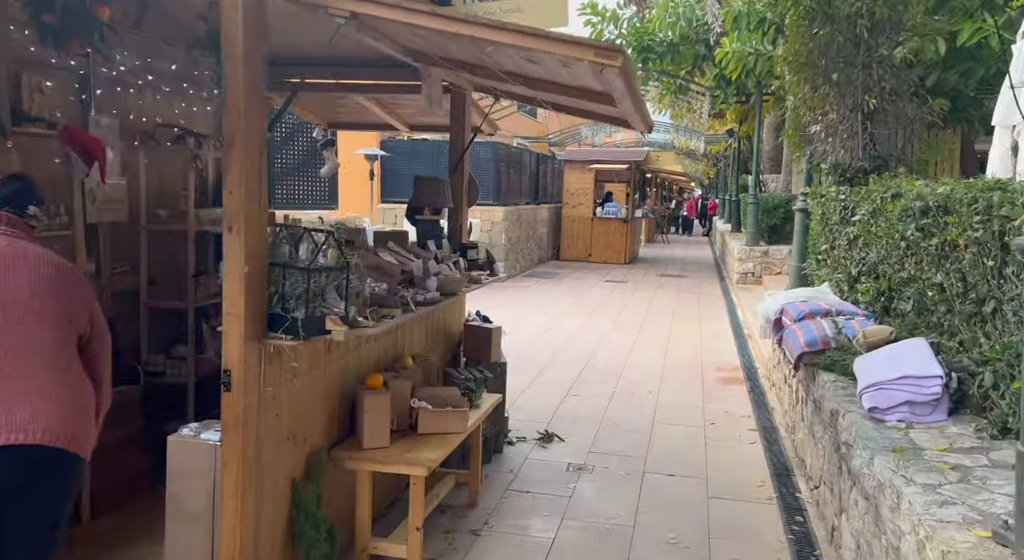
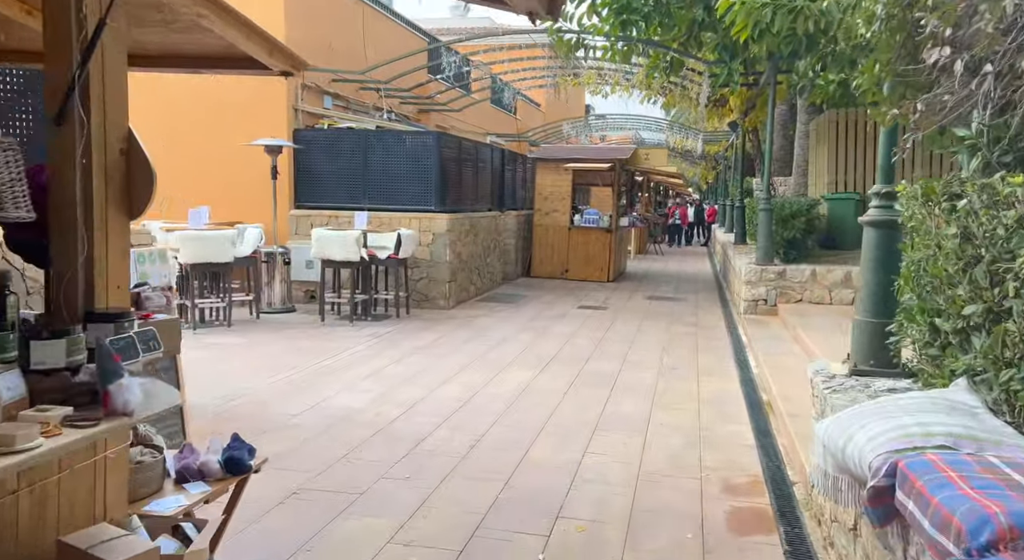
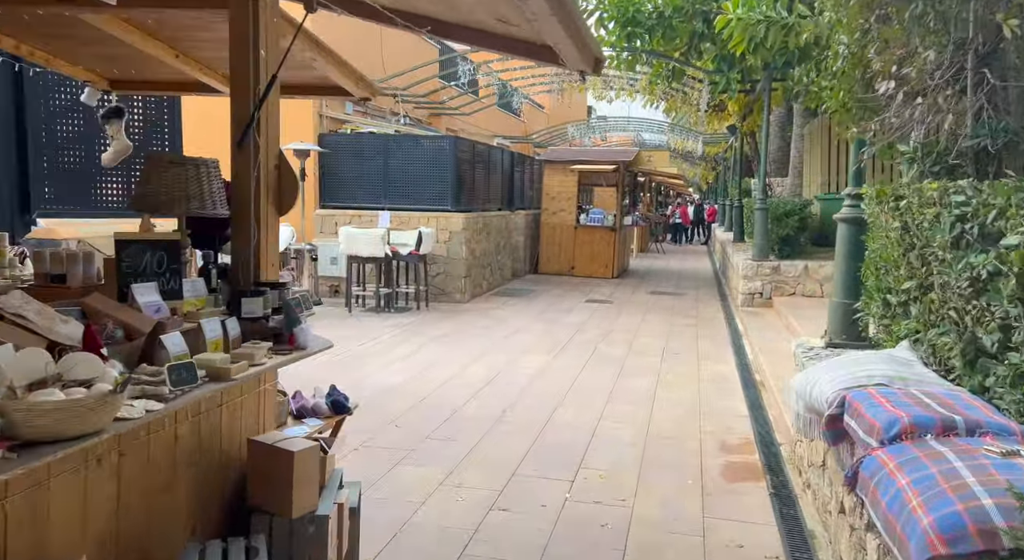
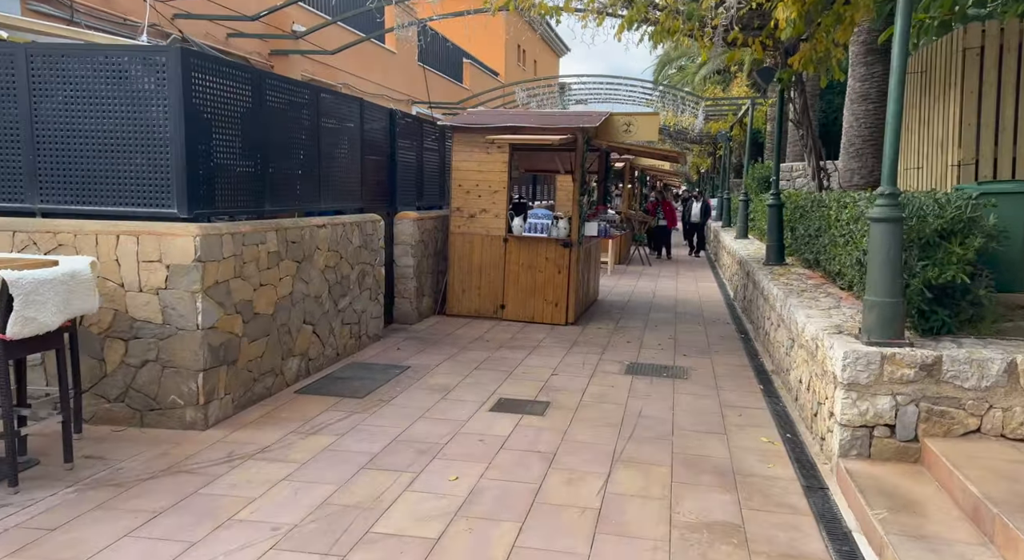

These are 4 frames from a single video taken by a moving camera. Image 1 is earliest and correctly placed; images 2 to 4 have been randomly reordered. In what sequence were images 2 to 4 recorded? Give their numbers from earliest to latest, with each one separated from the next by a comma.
3, 2, 4
